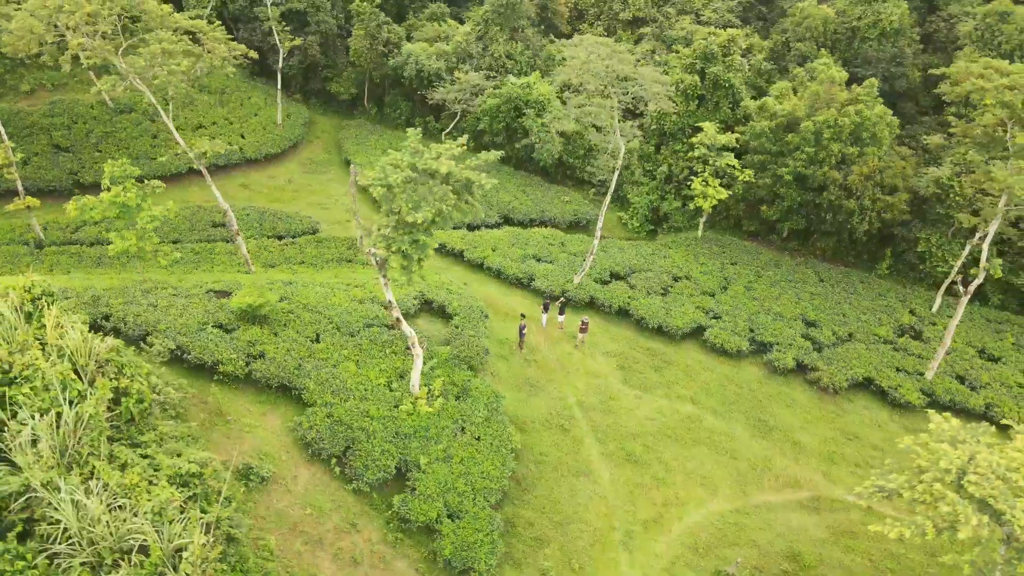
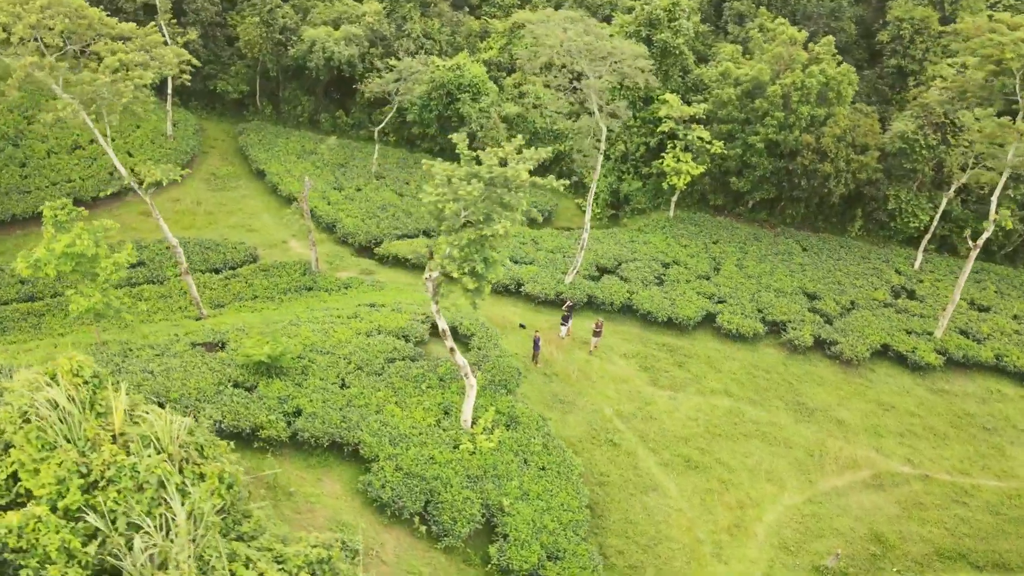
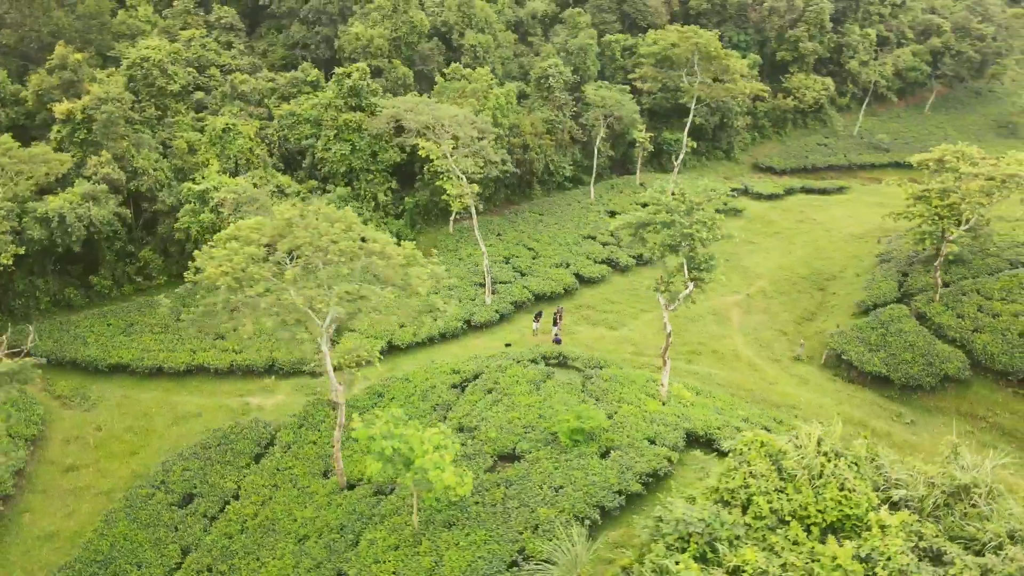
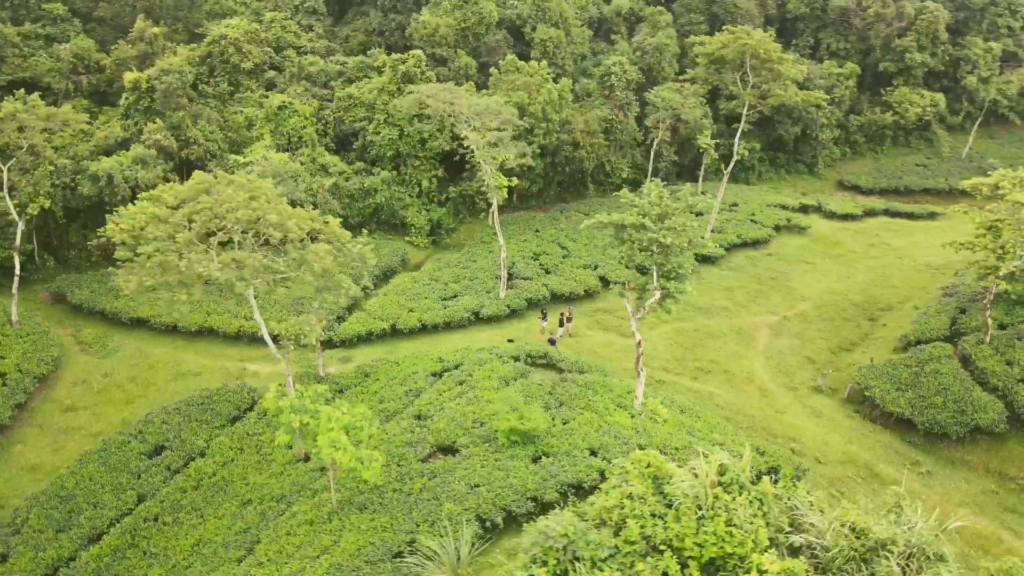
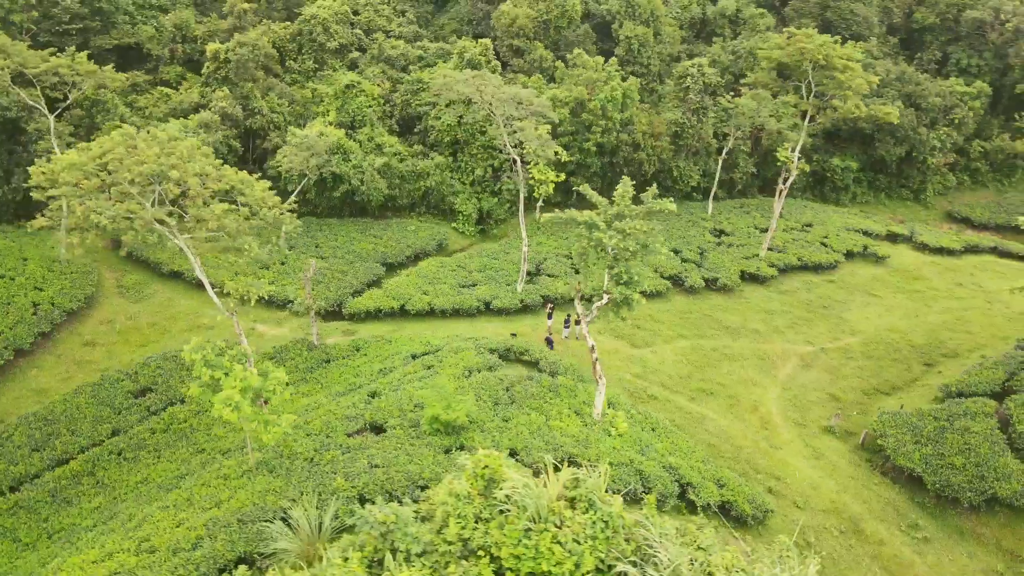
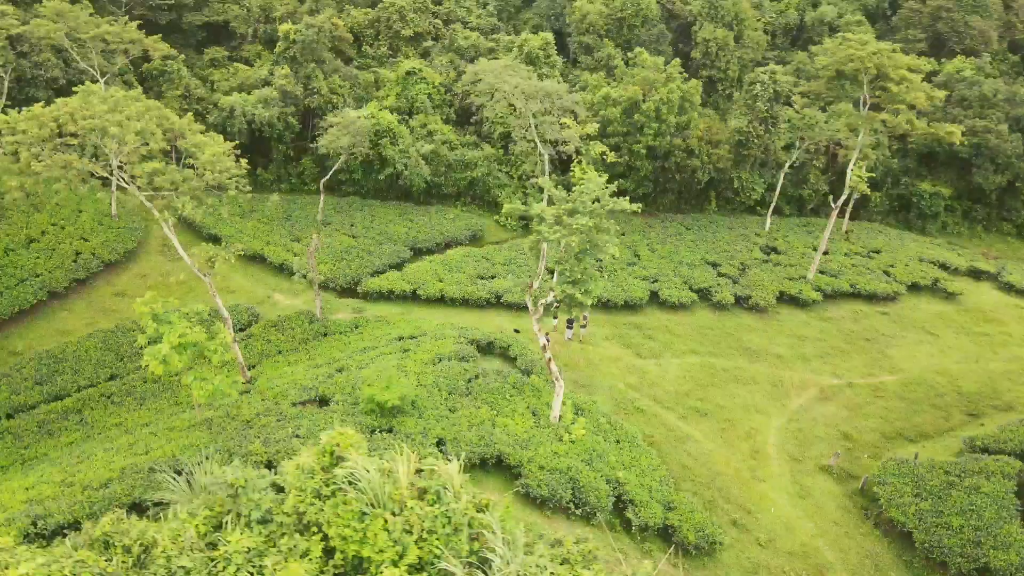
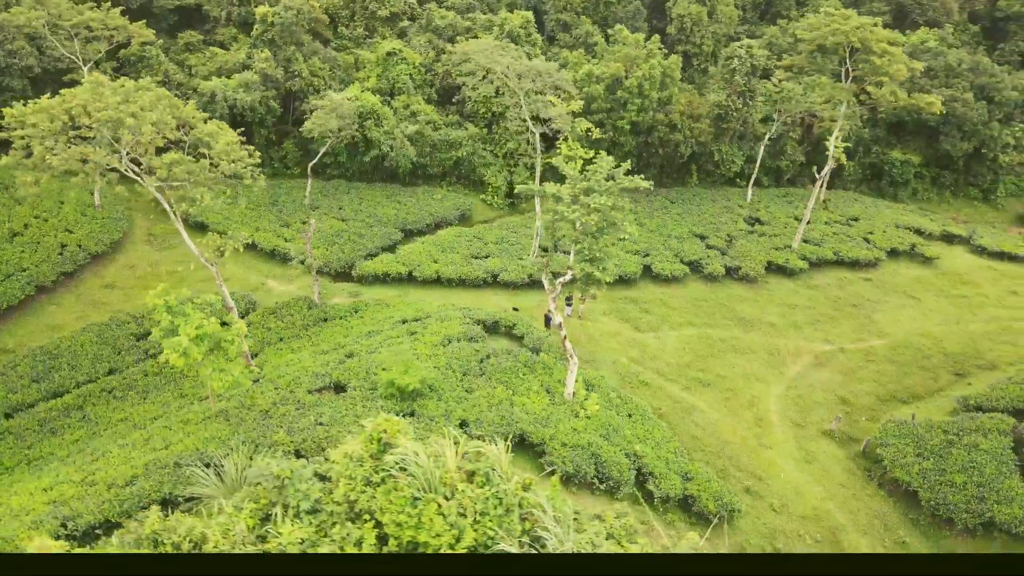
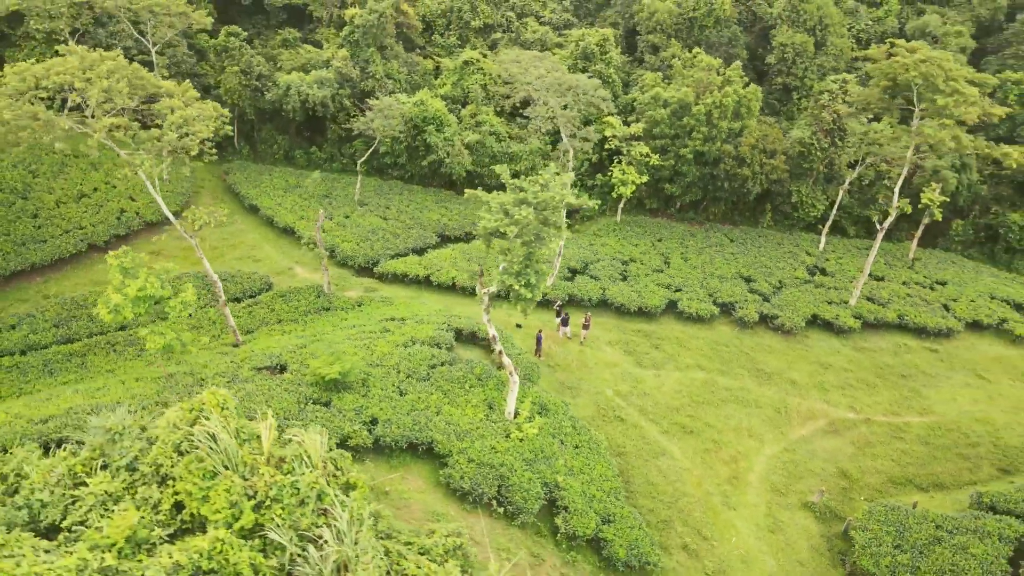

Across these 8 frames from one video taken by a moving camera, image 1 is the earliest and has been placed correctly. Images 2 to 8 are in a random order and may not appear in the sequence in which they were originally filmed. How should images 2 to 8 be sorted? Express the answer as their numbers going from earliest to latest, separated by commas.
2, 8, 6, 7, 5, 4, 3
